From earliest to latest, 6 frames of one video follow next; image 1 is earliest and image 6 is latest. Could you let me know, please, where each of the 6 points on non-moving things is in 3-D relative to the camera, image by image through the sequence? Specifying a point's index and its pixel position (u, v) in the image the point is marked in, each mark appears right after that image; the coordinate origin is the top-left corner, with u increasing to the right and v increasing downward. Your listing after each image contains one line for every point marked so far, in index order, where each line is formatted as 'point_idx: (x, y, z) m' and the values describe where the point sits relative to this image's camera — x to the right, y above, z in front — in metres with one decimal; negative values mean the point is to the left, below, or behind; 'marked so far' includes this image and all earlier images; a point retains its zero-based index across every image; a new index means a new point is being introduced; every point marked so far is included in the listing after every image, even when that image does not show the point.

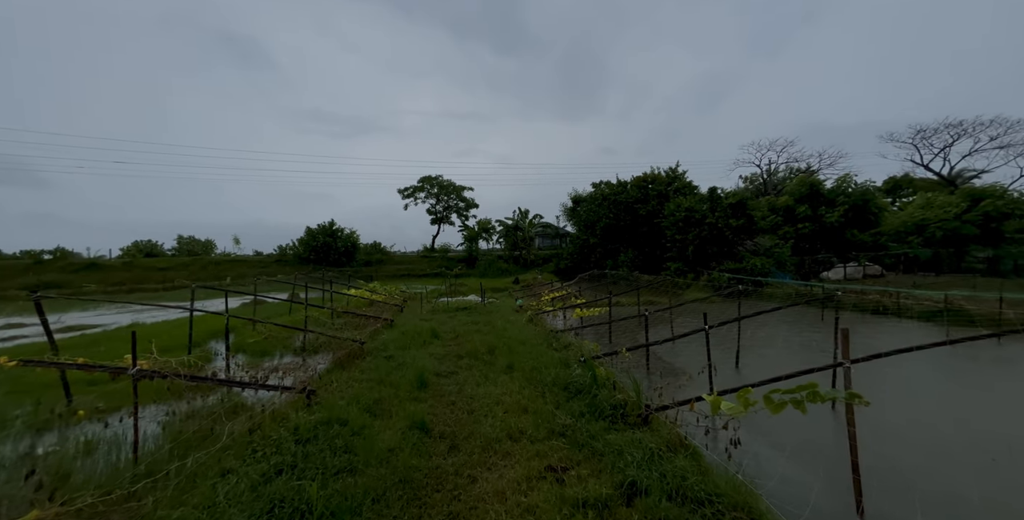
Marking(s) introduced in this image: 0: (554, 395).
0: (+0.4, -1.5, +4.2) m
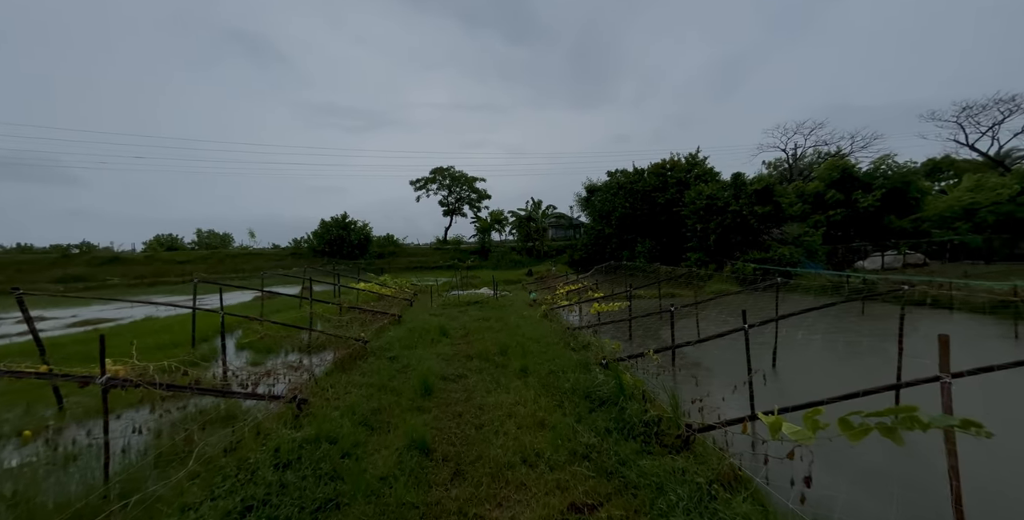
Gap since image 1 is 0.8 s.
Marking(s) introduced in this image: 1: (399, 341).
0: (+0.6, -1.4, +3.6) m
1: (-1.9, -1.4, +6.5) m
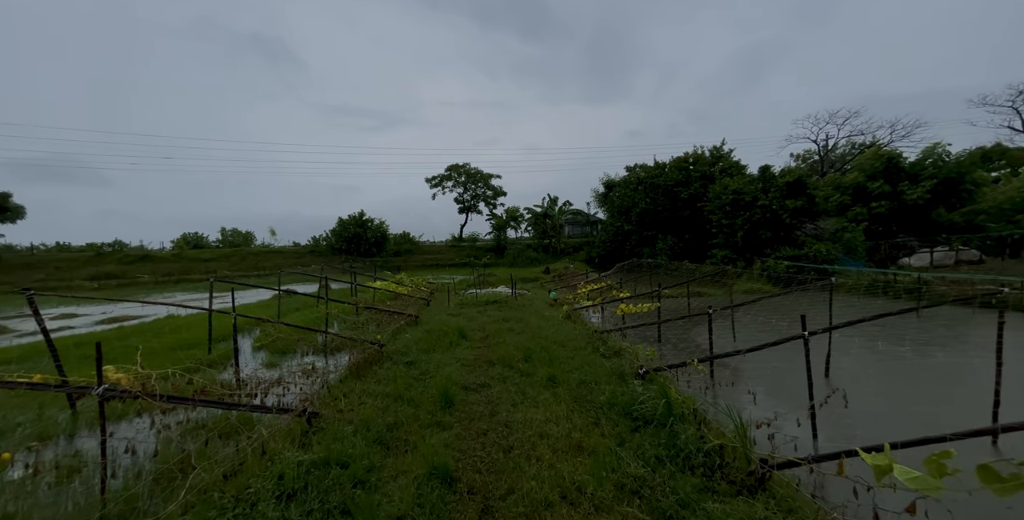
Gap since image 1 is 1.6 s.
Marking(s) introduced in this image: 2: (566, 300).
0: (+0.8, -1.4, +3.2) m
1: (-1.5, -1.3, +6.1) m
2: (+1.5, -1.1, +10.4) m
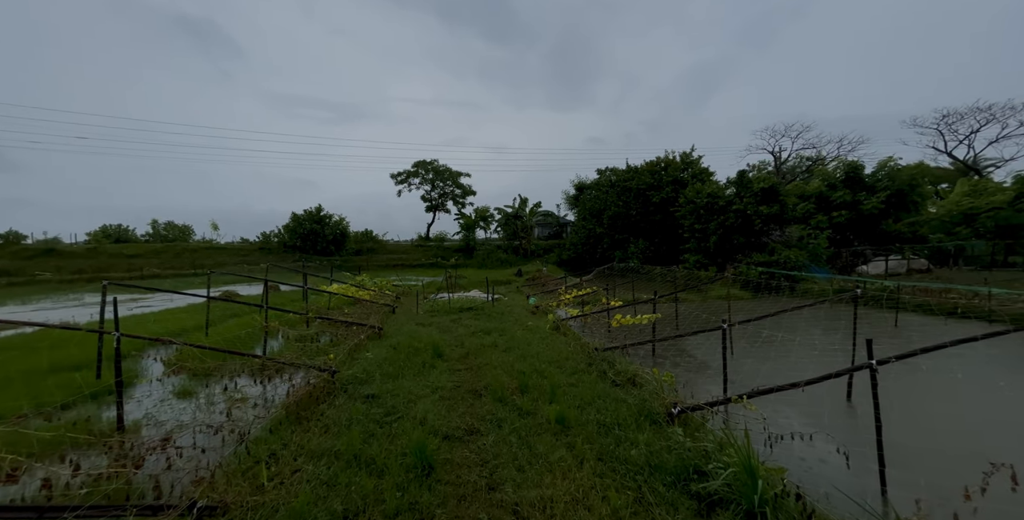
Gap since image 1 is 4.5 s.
0: (+0.9, -1.4, +2.2) m
1: (-1.7, -1.4, +4.9) m
2: (+0.9, -1.2, +9.5) m
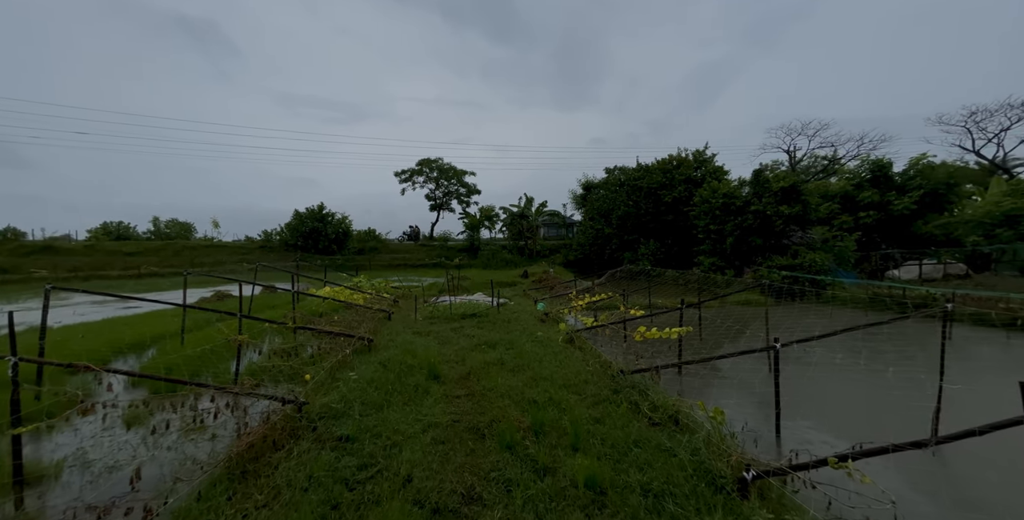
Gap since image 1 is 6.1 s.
0: (+1.0, -1.5, +1.4) m
1: (-1.6, -1.4, +4.1) m
2: (+1.1, -1.2, +8.6) m
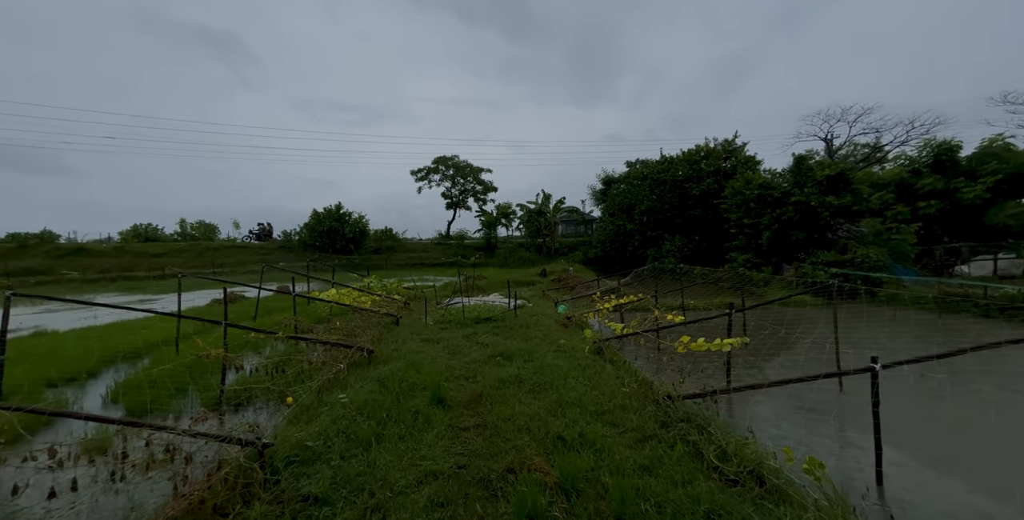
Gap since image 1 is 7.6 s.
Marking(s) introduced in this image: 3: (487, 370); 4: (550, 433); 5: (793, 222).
0: (+1.0, -1.5, +0.5) m
1: (-1.4, -1.4, +3.3) m
2: (+1.5, -1.2, +7.7) m
3: (-0.3, -1.4, +4.8) m
4: (+0.4, -1.4, +3.2) m
5: (+10.3, +1.4, +13.6) m
